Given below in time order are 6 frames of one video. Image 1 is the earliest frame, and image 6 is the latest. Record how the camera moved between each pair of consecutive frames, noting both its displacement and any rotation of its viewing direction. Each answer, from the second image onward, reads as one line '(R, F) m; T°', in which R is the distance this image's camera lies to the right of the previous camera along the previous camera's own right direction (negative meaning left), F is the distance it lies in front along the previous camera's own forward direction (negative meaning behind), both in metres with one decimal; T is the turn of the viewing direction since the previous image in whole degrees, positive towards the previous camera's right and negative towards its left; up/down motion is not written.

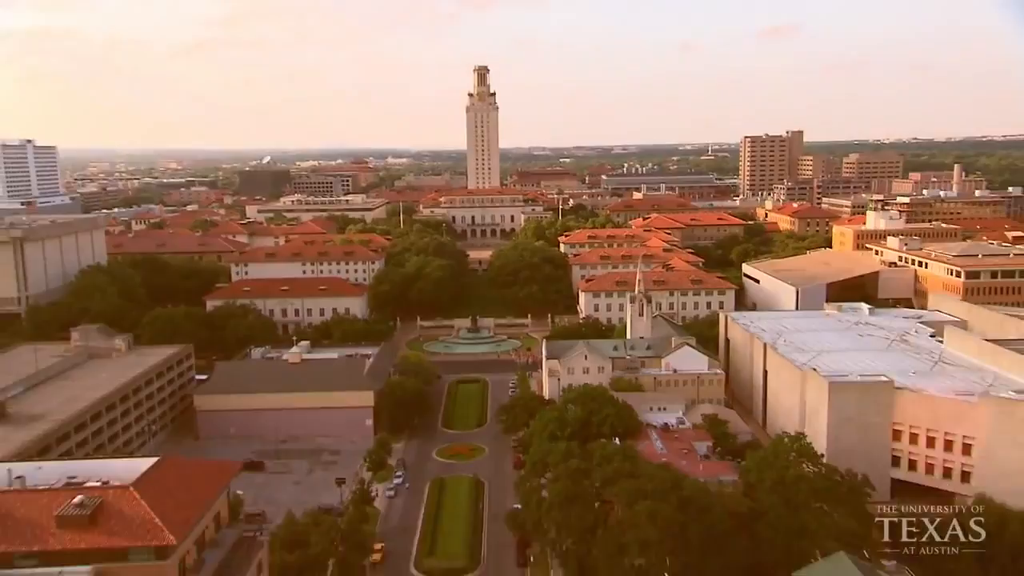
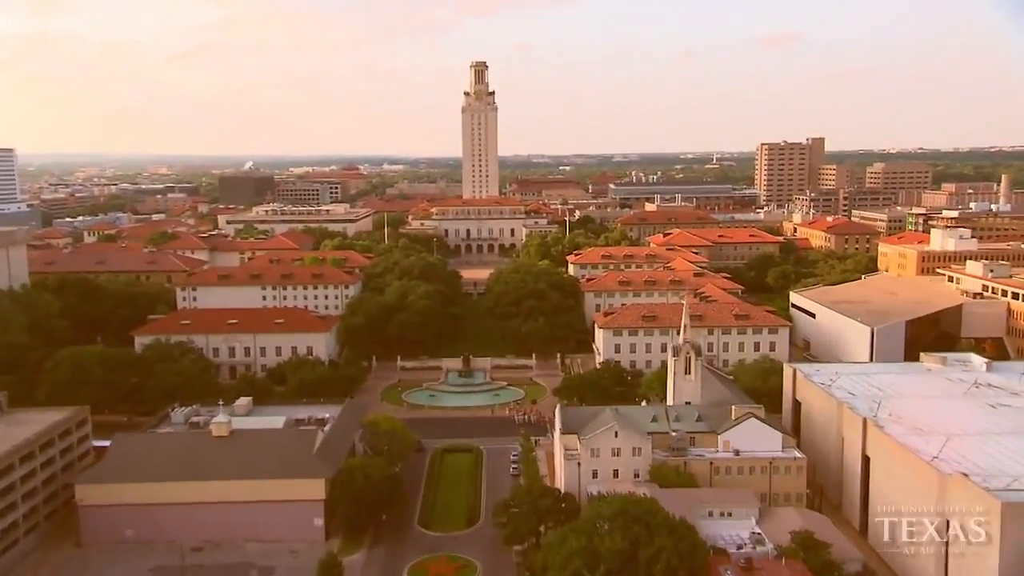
(-0.8, +16.9) m; 0°
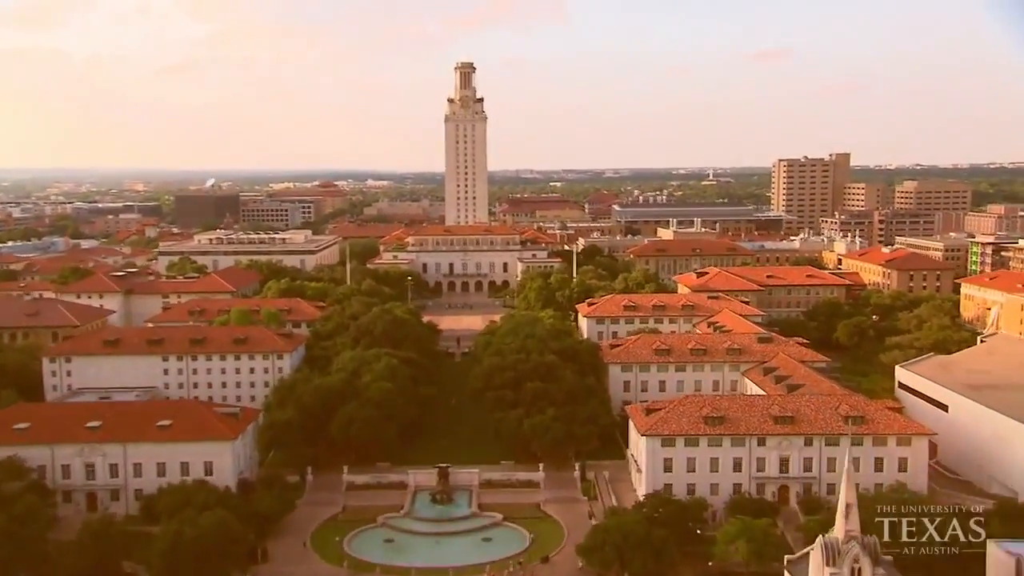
(-0.9, +23.5) m; +1°
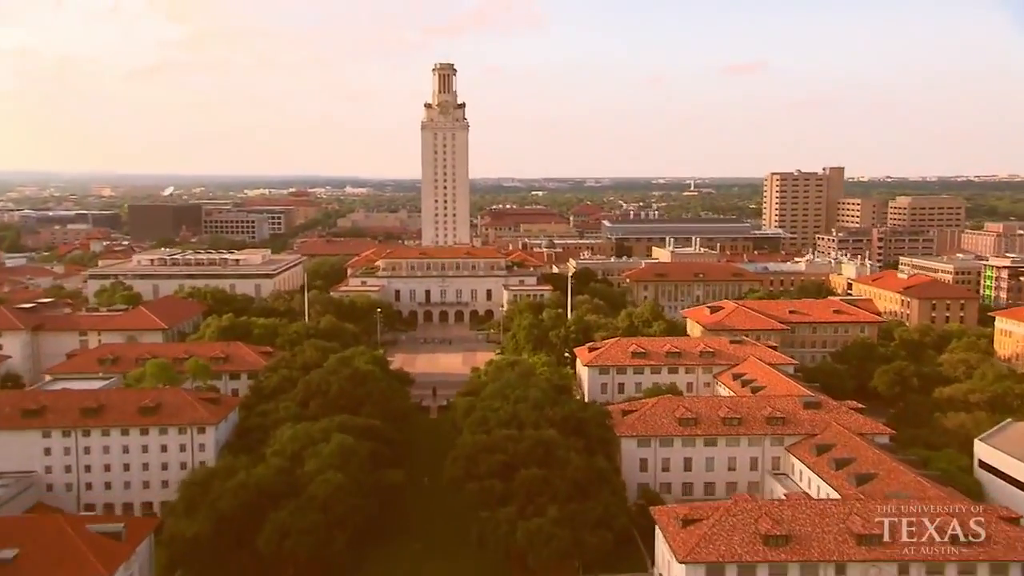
(-0.7, +12.7) m; +2°
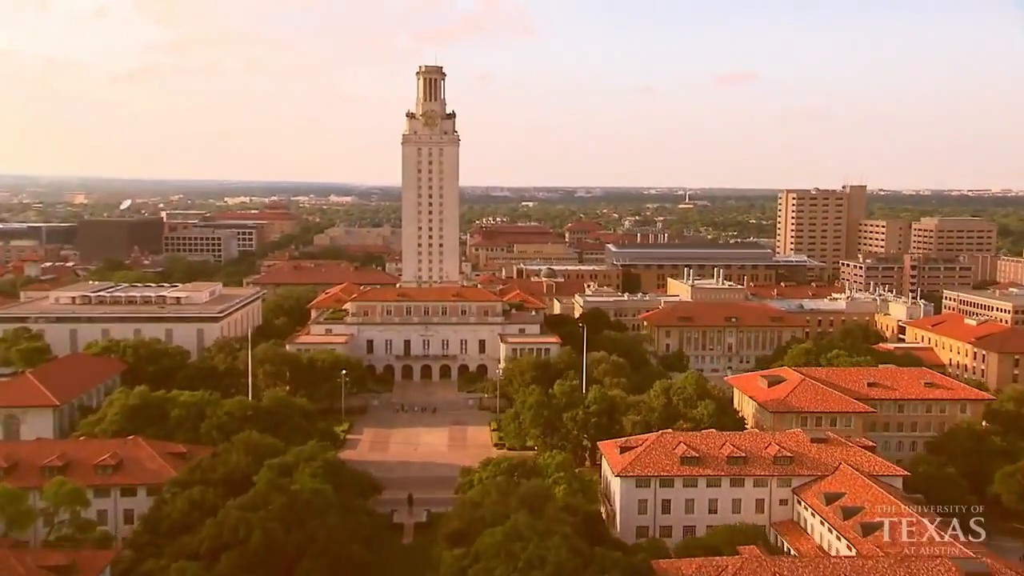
(-1.9, +17.2) m; +1°
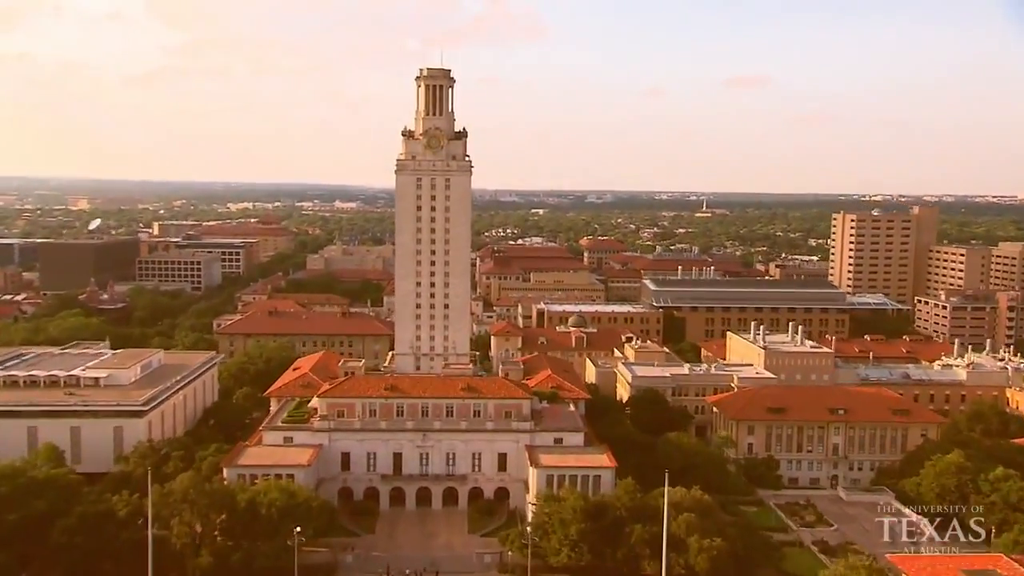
(-3.9, +23.1) m; -1°
